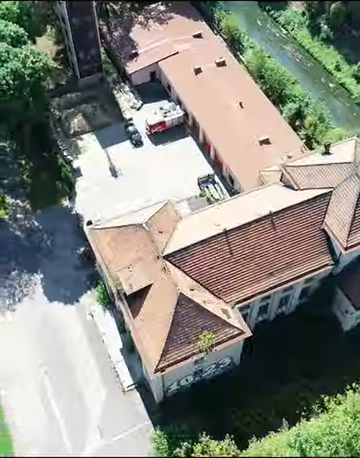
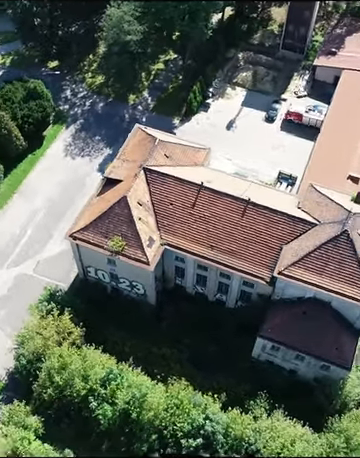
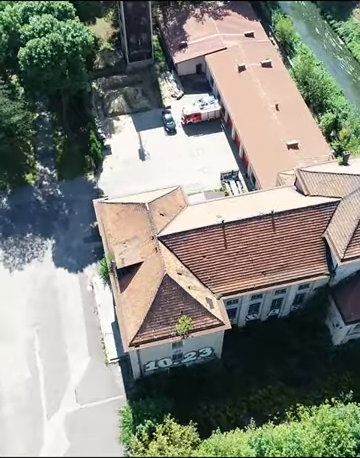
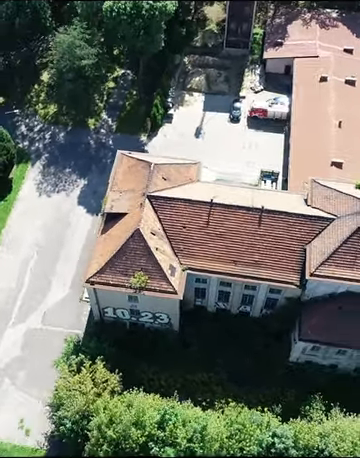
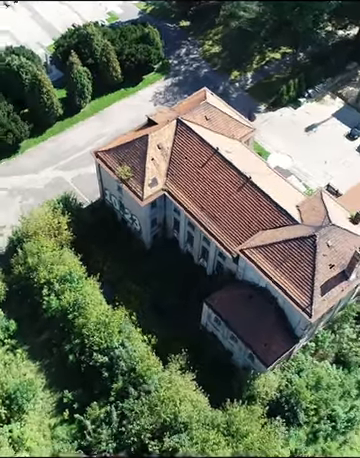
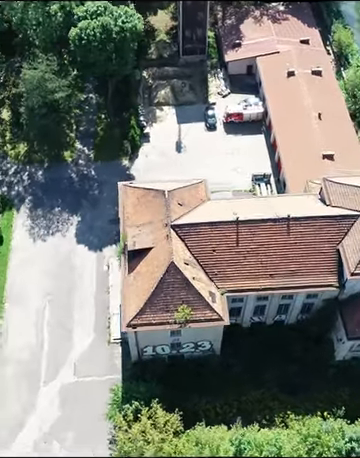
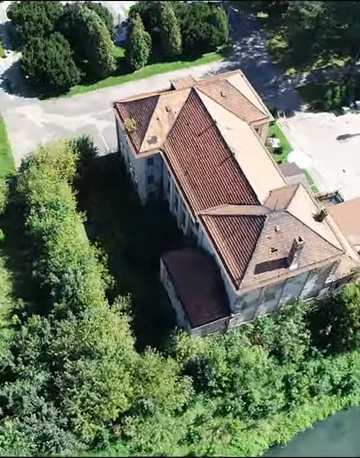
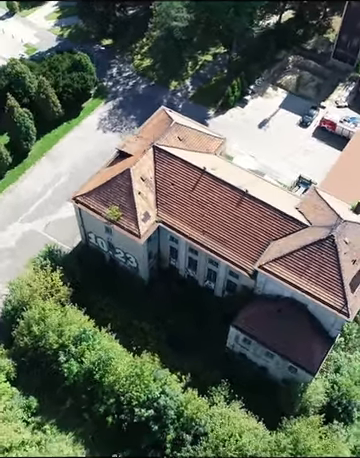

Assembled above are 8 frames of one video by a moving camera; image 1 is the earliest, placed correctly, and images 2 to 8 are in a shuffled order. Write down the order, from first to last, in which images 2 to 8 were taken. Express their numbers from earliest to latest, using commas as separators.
3, 6, 4, 2, 8, 5, 7
